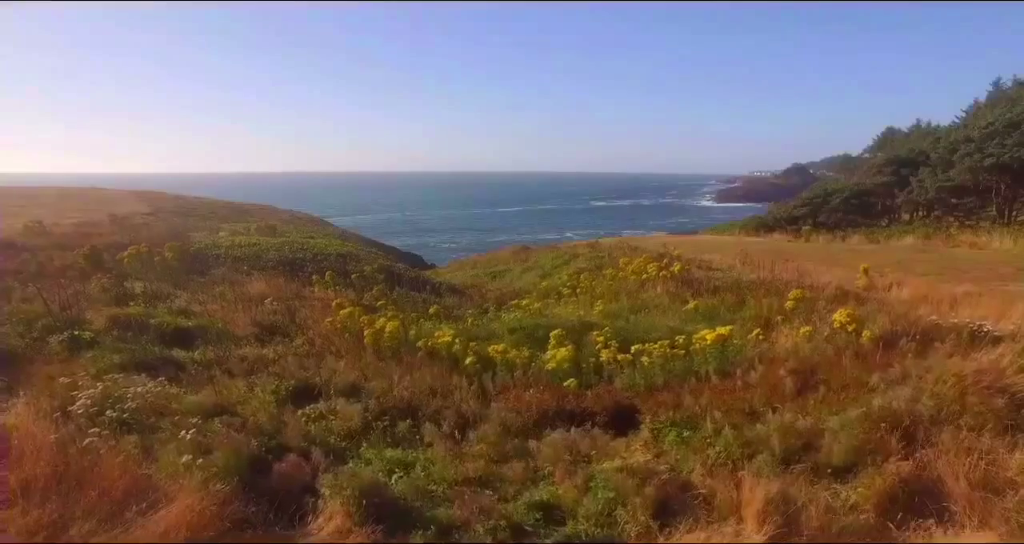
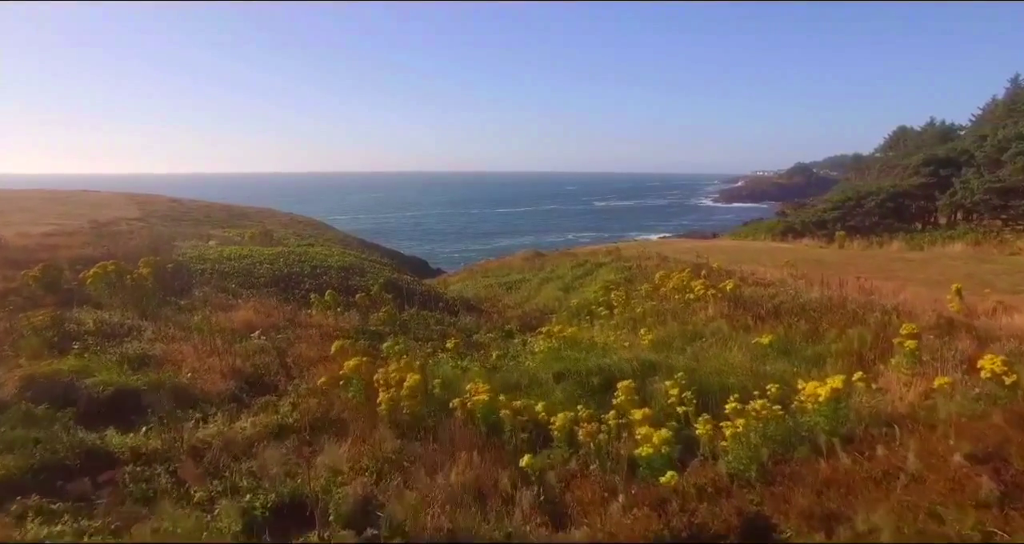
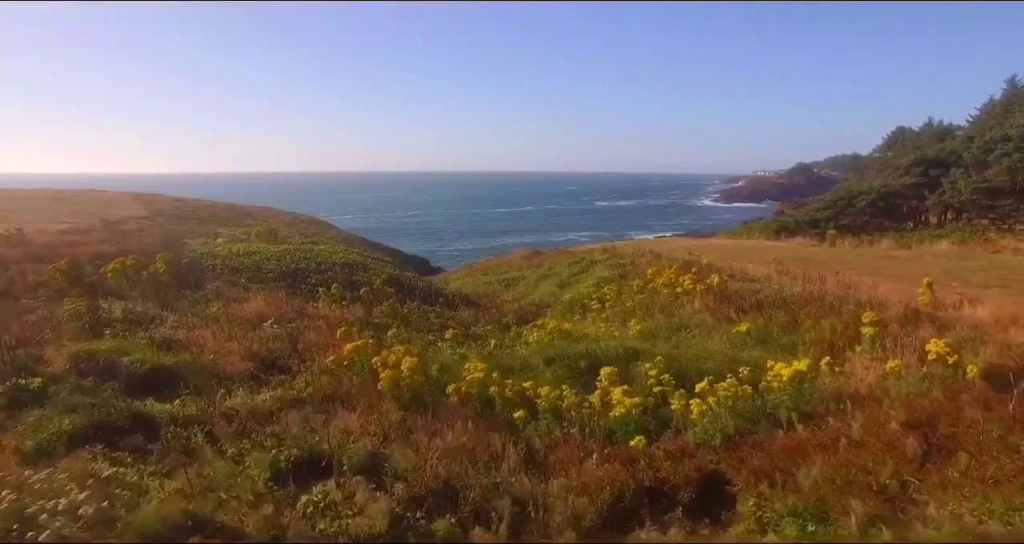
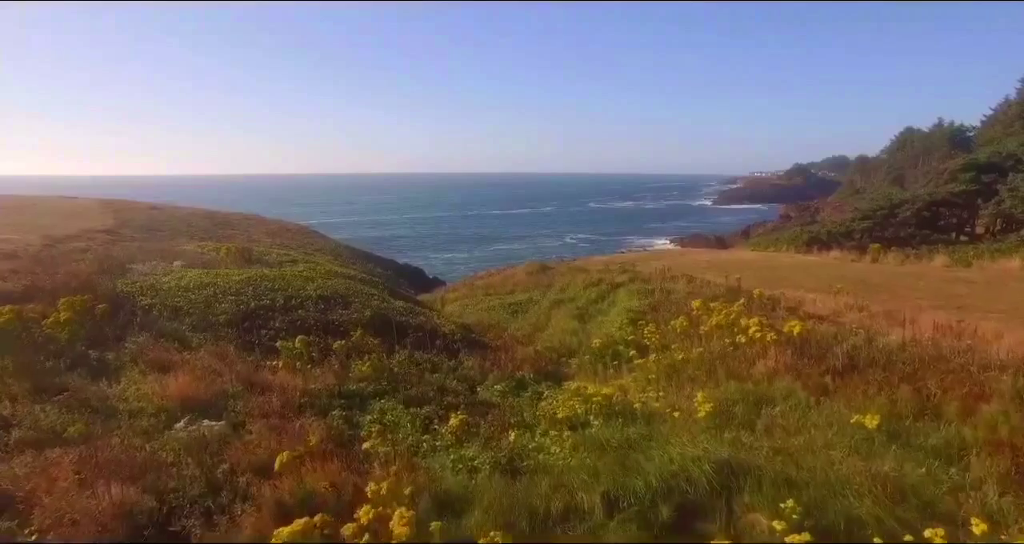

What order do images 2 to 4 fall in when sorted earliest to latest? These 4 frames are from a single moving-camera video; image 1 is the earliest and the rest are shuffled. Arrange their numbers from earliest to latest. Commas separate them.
3, 2, 4
